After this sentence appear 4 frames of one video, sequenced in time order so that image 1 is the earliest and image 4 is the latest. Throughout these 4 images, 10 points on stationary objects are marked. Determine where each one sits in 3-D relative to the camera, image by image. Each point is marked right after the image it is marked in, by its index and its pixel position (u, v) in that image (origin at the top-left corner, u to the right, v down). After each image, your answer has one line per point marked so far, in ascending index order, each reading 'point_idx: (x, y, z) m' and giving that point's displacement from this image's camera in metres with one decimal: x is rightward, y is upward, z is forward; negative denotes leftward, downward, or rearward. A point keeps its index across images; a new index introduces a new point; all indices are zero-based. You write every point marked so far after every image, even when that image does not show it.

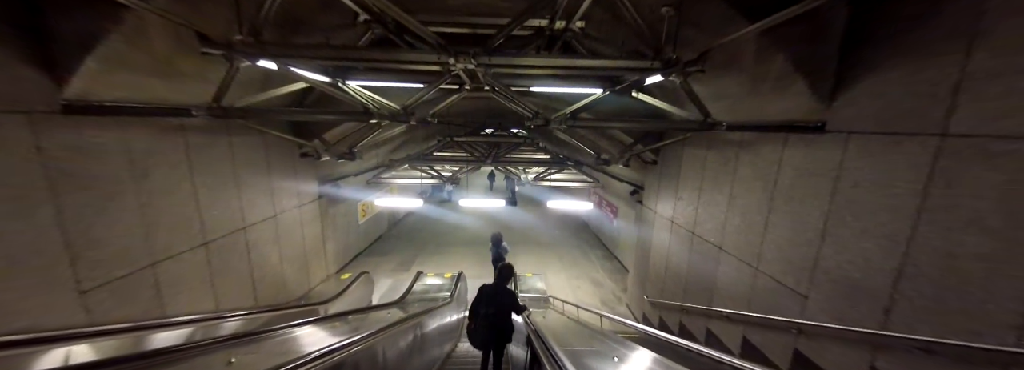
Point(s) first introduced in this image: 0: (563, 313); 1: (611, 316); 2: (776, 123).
0: (+1.0, -2.5, +4.8) m
1: (+1.6, -2.3, +4.3) m
2: (+2.8, +0.7, +2.6) m
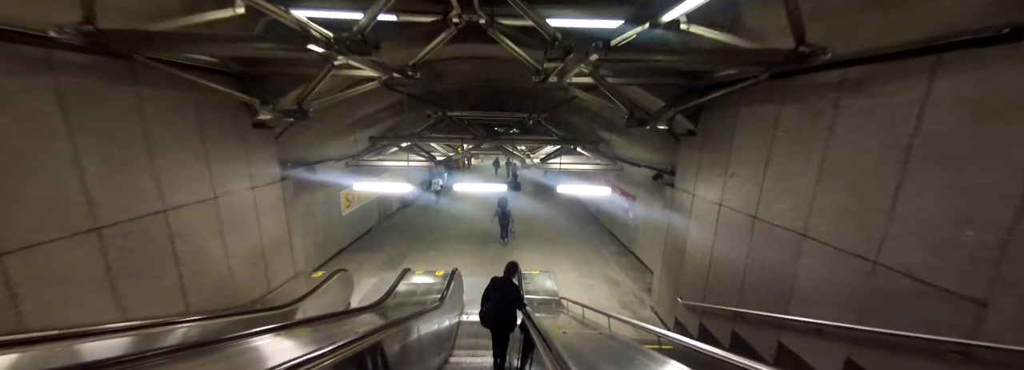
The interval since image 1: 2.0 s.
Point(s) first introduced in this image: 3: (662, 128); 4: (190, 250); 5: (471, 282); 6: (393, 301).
0: (+1.0, -2.1, +3.9) m
1: (+1.7, -1.9, +3.4) m
2: (+2.9, +1.0, +1.7) m
3: (+2.1, +0.8, +3.6) m
4: (-4.1, -0.8, +3.2) m
5: (-1.0, -2.4, +6.2) m
6: (-2.1, -2.0, +4.3) m
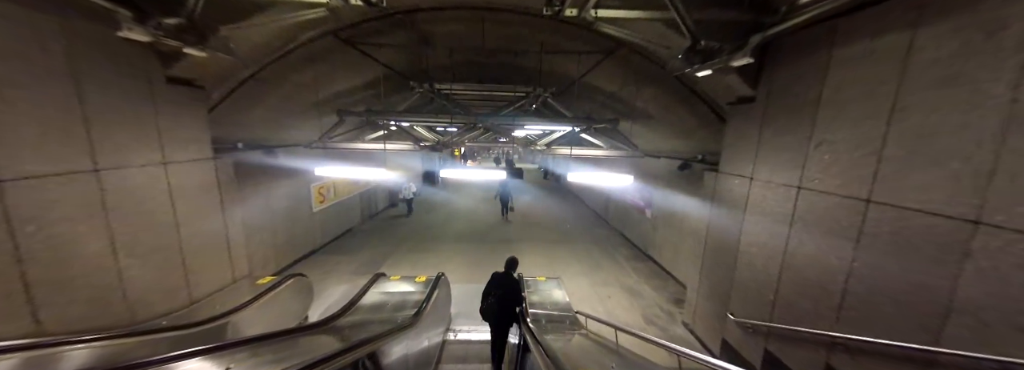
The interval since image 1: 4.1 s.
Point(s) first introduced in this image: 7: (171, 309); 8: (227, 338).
0: (+1.0, -1.9, +3.0) m
1: (+1.7, -1.7, +2.5) m
2: (+2.9, +1.3, +0.9) m
3: (+2.2, +1.0, +2.7) m
4: (-4.1, -0.5, +2.2) m
5: (-1.1, -2.2, +5.2) m
6: (-2.1, -1.8, +3.3) m
7: (-4.3, -1.6, +3.2) m
8: (-3.2, -1.7, +2.8) m
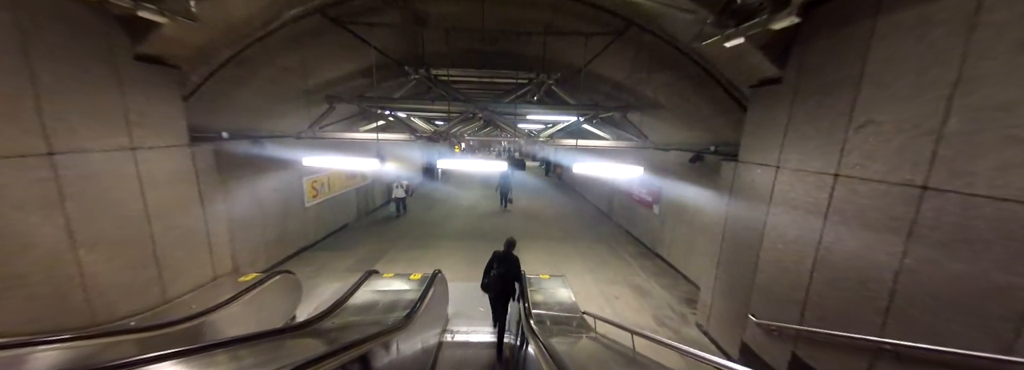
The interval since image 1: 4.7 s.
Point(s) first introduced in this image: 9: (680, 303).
0: (+1.0, -1.8, +2.7) m
1: (+1.7, -1.5, +2.3) m
2: (+2.9, +1.4, +0.7) m
3: (+2.2, +1.2, +2.5) m
4: (-4.1, -0.4, +2.0) m
5: (-1.0, -2.1, +5.0) m
6: (-2.1, -1.6, +3.1) m
7: (-4.2, -1.4, +2.9) m
8: (-3.2, -1.6, +2.6) m
9: (+3.0, -2.1, +4.4) m
